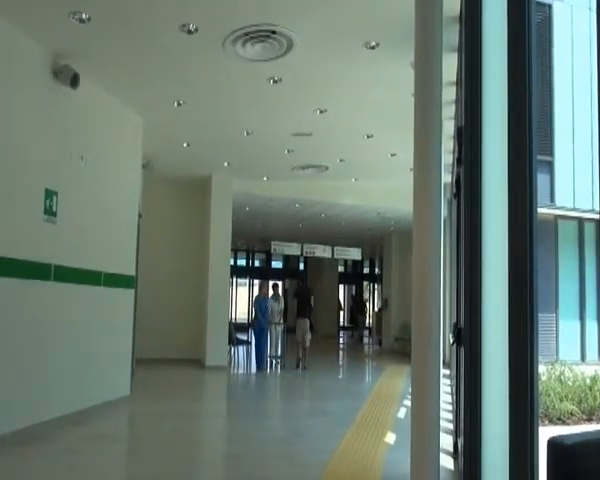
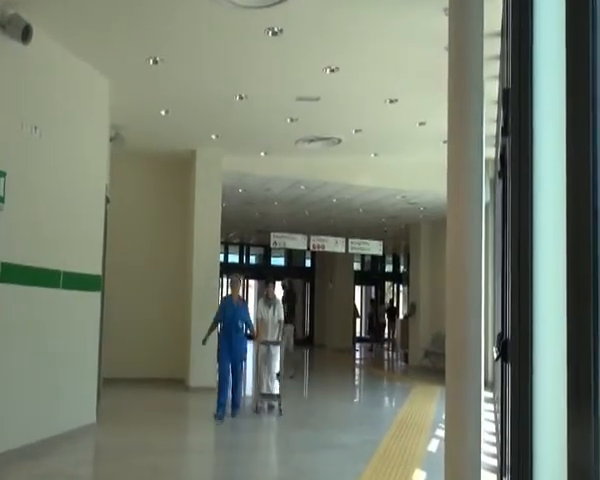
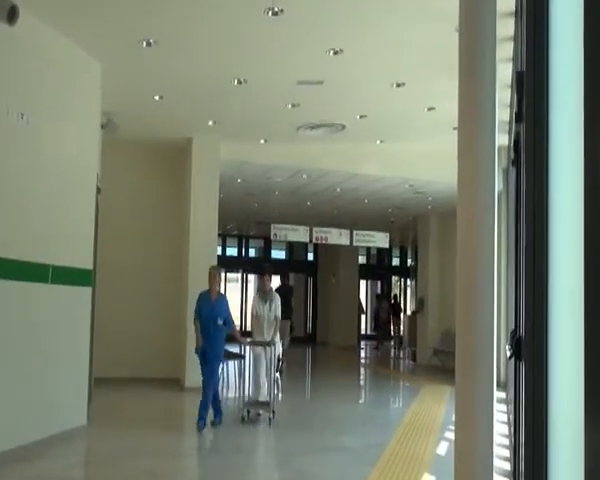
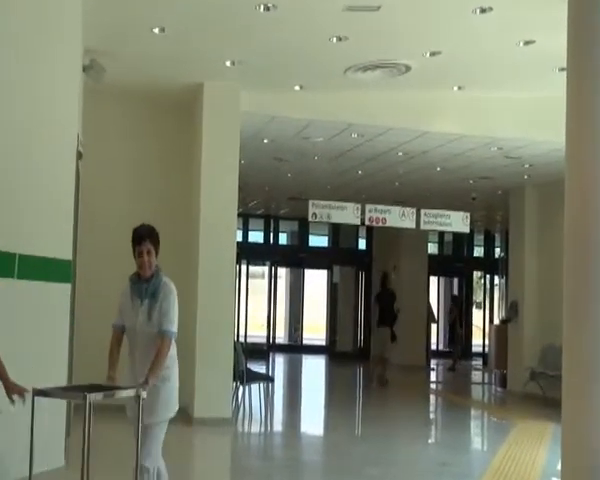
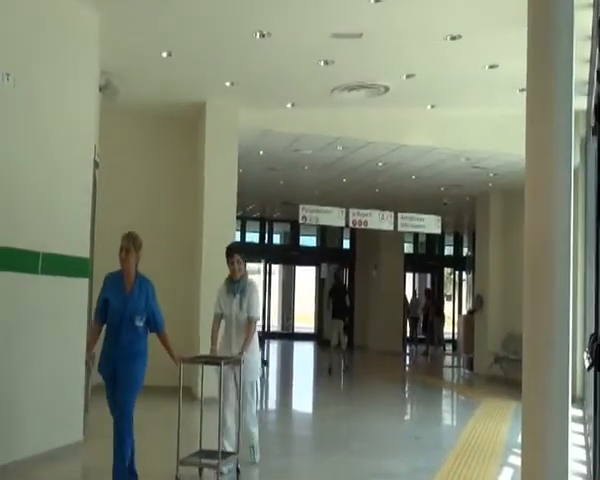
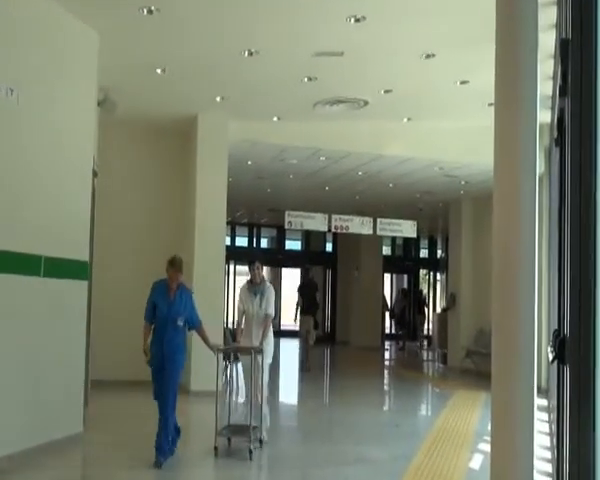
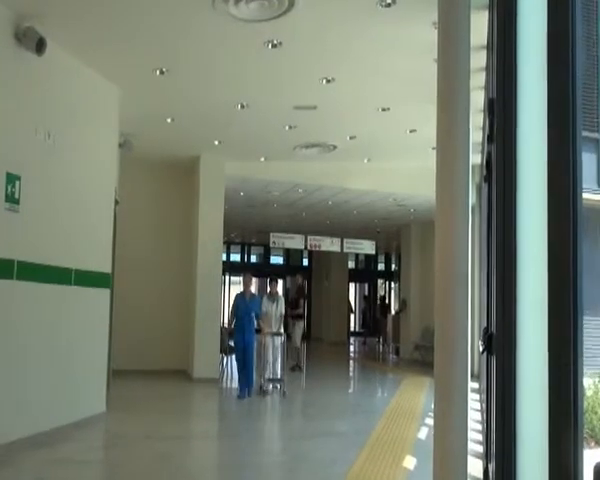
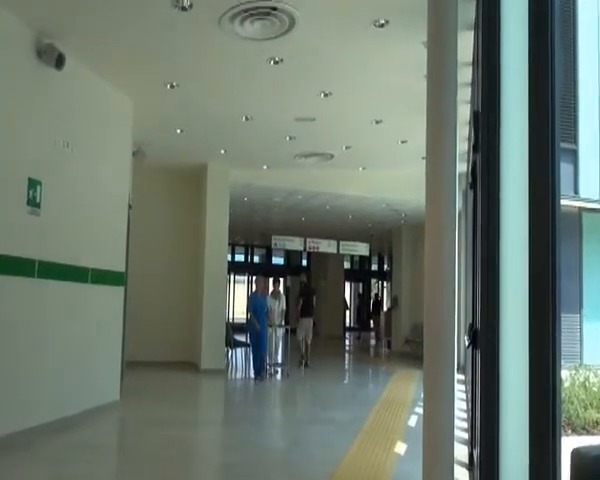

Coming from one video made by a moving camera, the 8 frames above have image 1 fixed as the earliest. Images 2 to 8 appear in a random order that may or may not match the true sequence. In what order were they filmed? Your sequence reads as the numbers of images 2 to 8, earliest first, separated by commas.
8, 7, 2, 3, 6, 5, 4
